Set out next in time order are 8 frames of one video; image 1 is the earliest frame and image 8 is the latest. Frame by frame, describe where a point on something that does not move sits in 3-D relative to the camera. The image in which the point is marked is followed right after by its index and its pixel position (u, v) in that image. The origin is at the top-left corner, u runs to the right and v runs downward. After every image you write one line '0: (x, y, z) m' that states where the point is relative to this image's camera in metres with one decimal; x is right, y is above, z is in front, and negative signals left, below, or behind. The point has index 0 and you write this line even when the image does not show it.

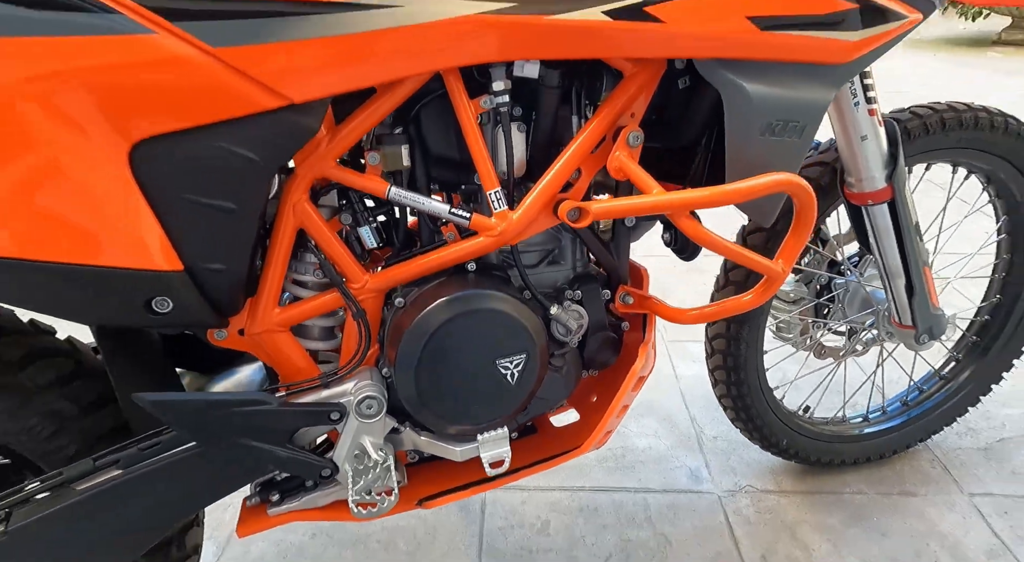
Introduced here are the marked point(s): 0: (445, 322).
0: (-0.1, 0.0, +0.7) m
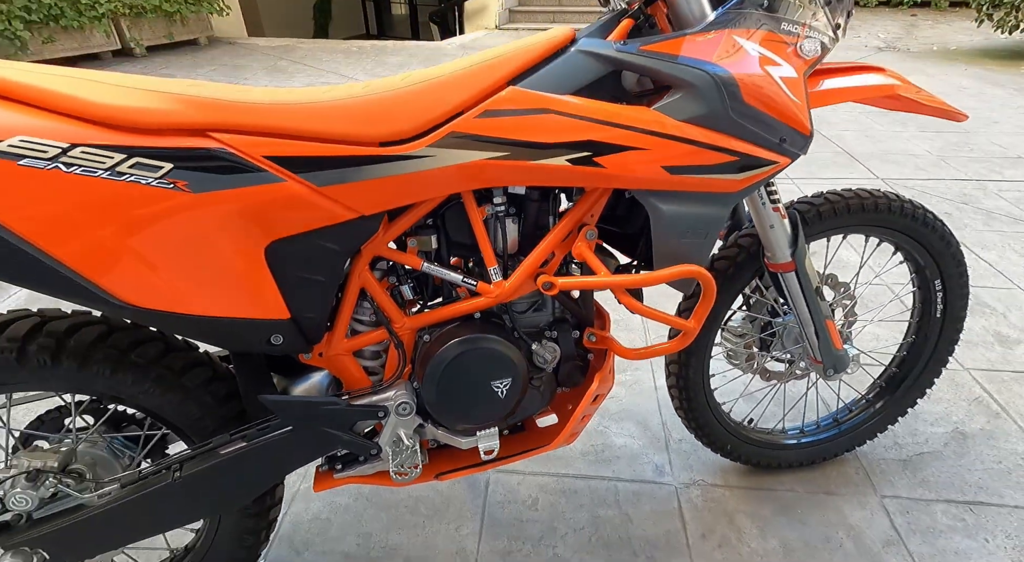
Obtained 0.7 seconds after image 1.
0: (-0.1, -0.1, +1.0) m
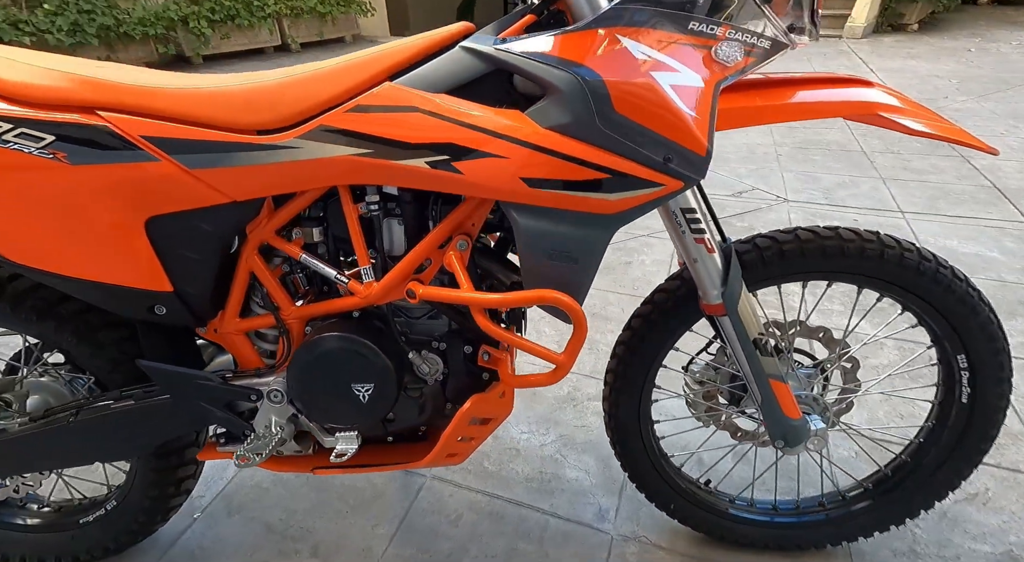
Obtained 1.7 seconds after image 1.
0: (-0.3, -0.1, +1.0) m
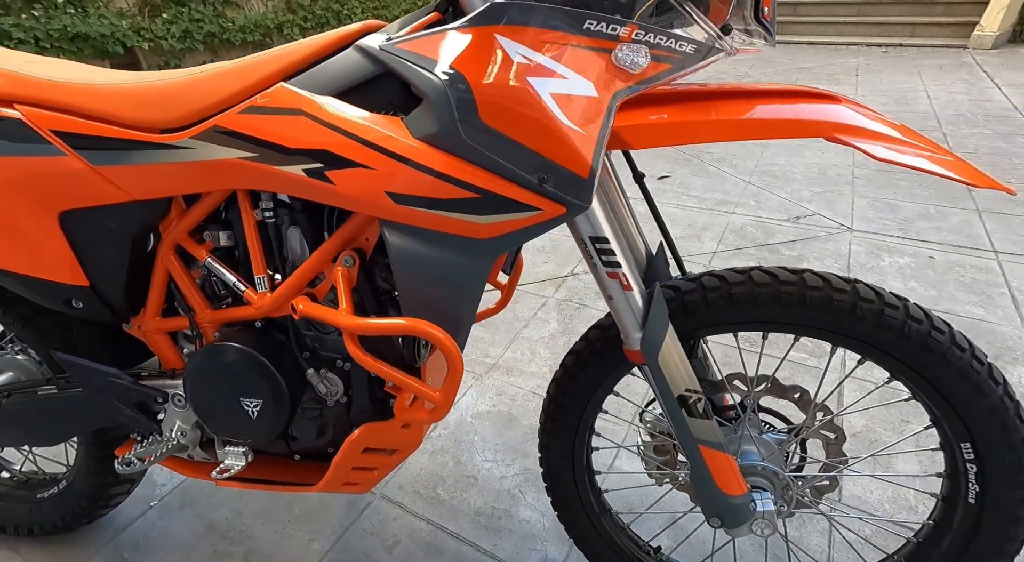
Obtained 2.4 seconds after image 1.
0: (-0.5, -0.1, +1.0) m
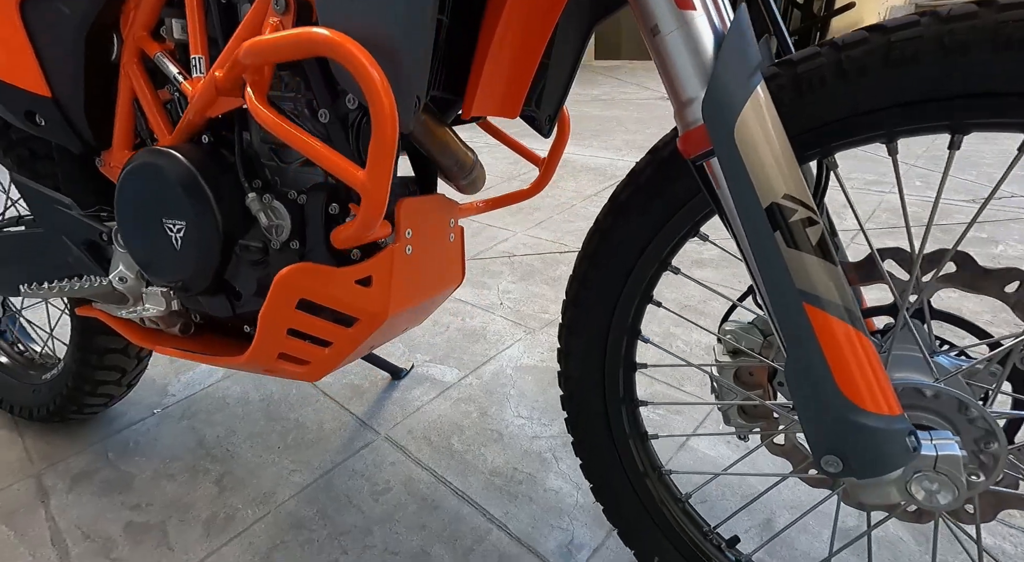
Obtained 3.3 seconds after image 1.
0: (-0.5, +0.1, +0.8) m
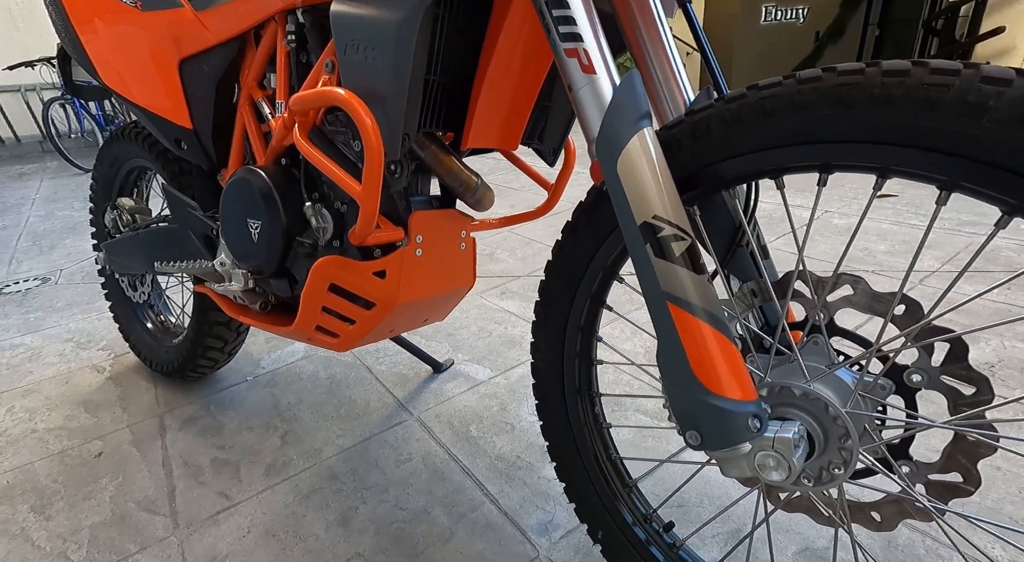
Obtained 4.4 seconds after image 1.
0: (-0.5, +0.2, +1.0) m
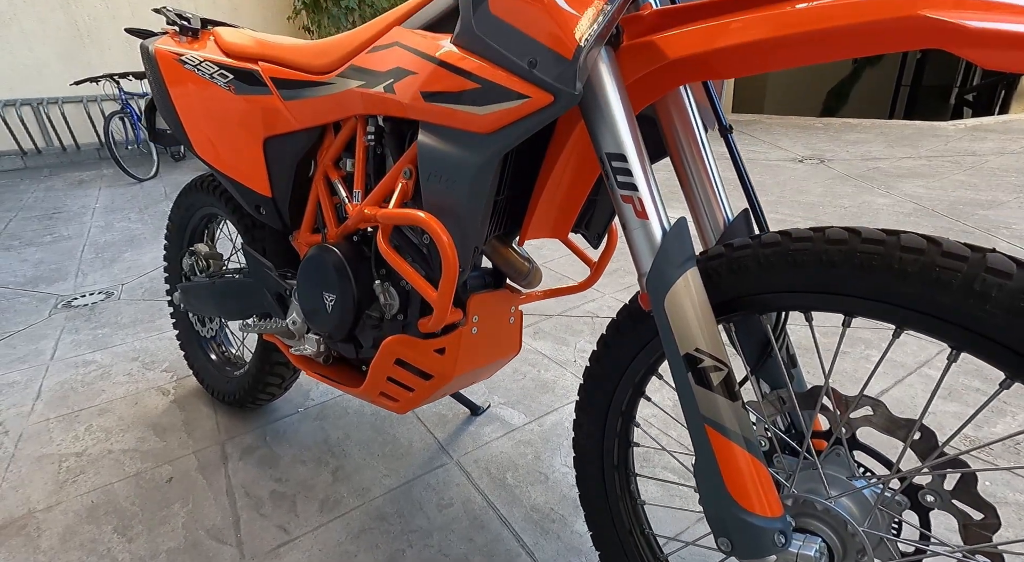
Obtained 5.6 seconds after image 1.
0: (-0.4, 0.0, +1.2) m
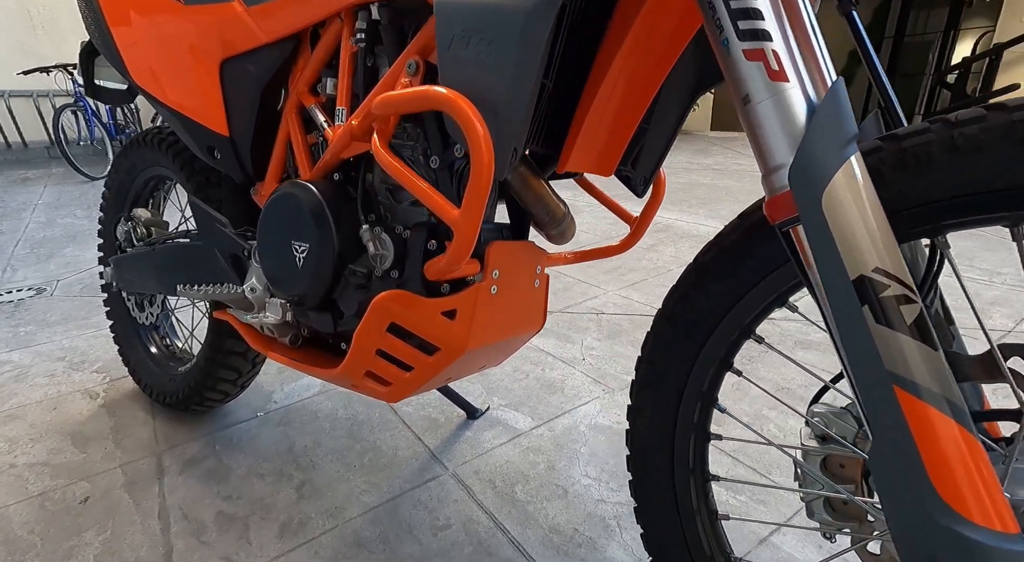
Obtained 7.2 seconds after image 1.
0: (-0.3, +0.1, +0.9) m
